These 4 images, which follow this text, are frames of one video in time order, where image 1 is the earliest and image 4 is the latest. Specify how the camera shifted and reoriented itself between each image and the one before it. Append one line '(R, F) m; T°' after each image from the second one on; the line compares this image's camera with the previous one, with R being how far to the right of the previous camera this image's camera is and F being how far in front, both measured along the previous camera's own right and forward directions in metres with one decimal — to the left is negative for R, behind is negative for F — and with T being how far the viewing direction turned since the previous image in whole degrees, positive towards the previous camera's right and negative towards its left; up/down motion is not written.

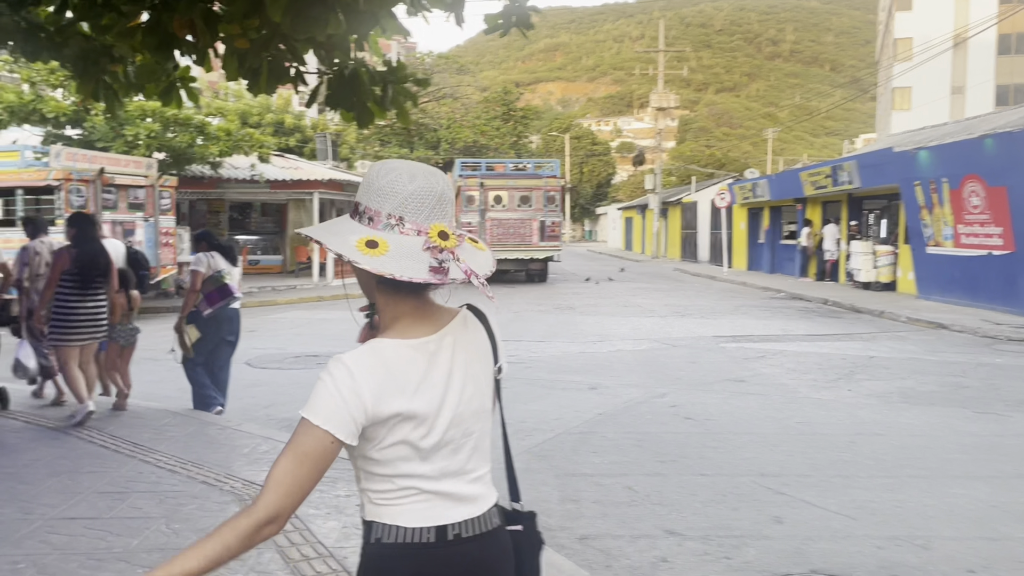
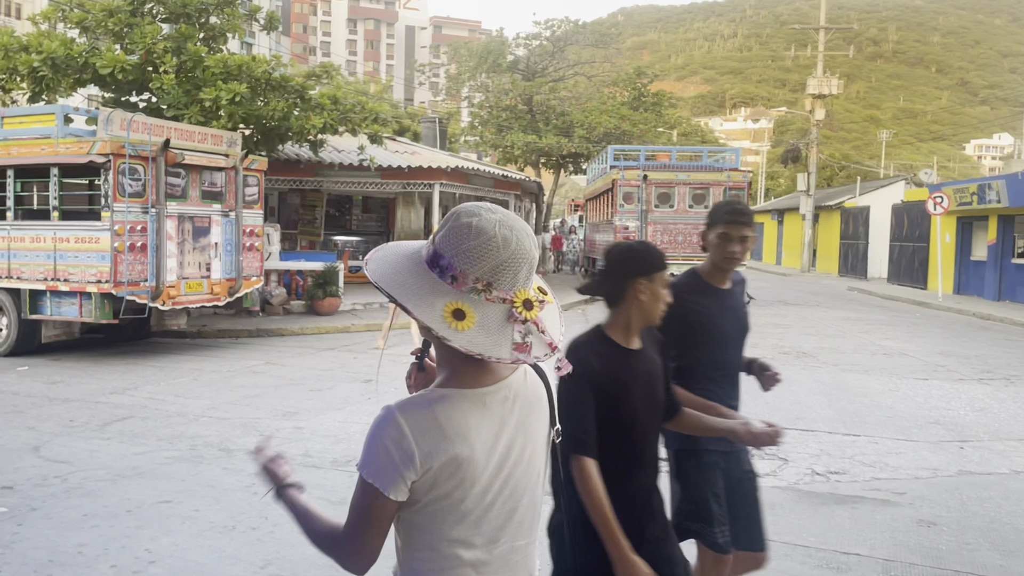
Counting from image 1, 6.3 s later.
(-2.0, +4.8) m; -5°
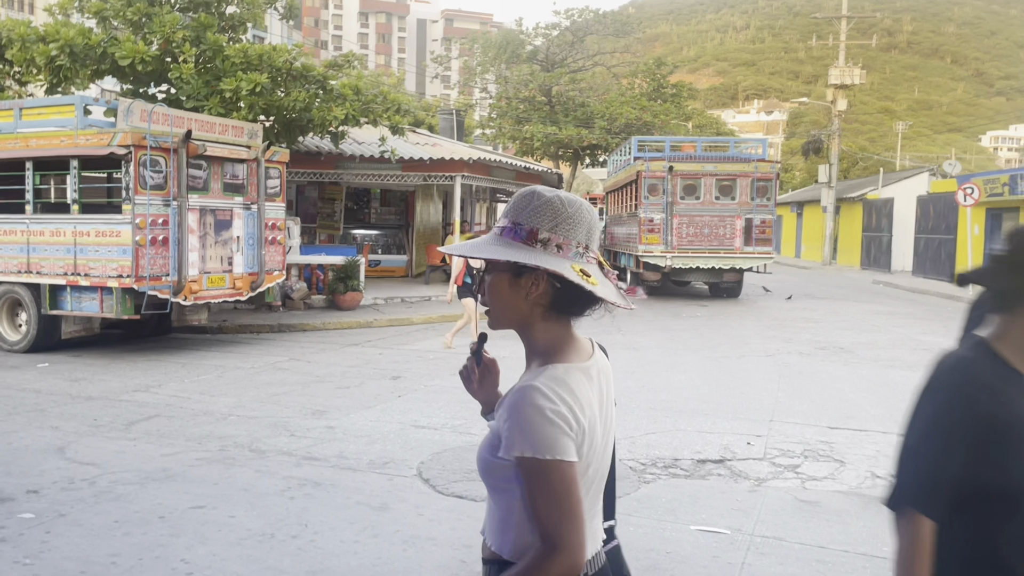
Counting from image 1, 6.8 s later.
(-0.2, +0.3) m; -1°
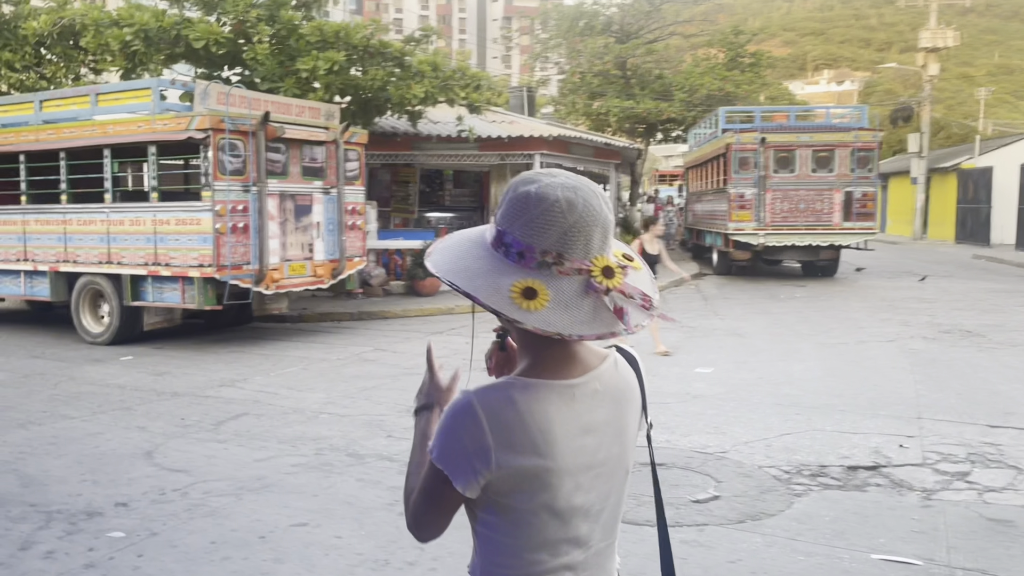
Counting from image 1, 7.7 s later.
(-0.4, +0.7) m; -4°
